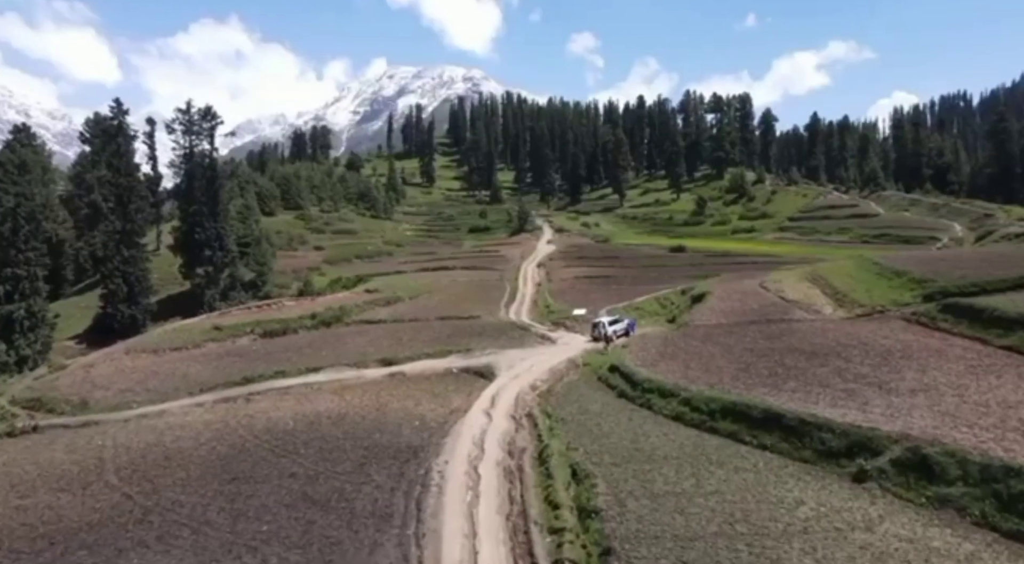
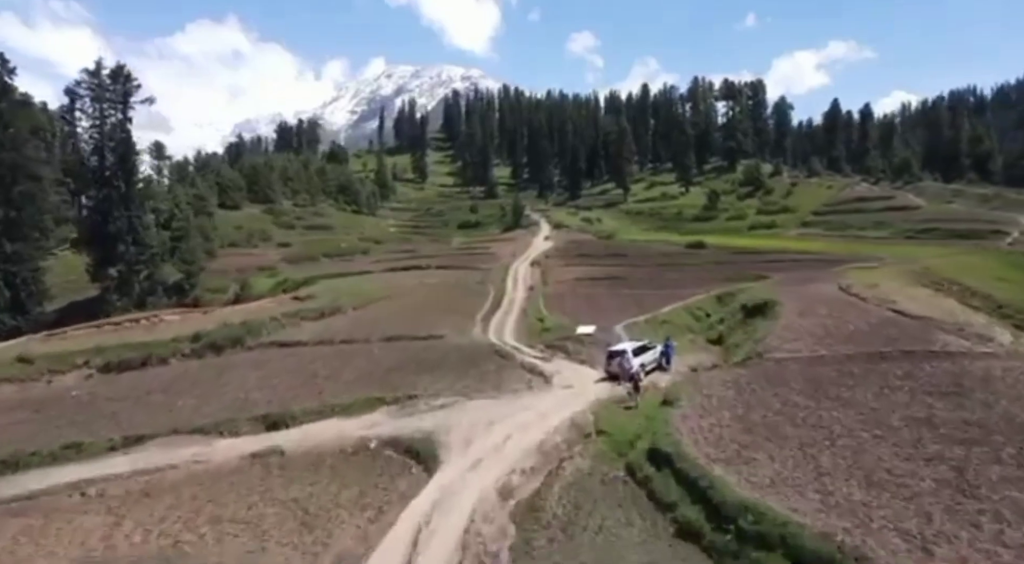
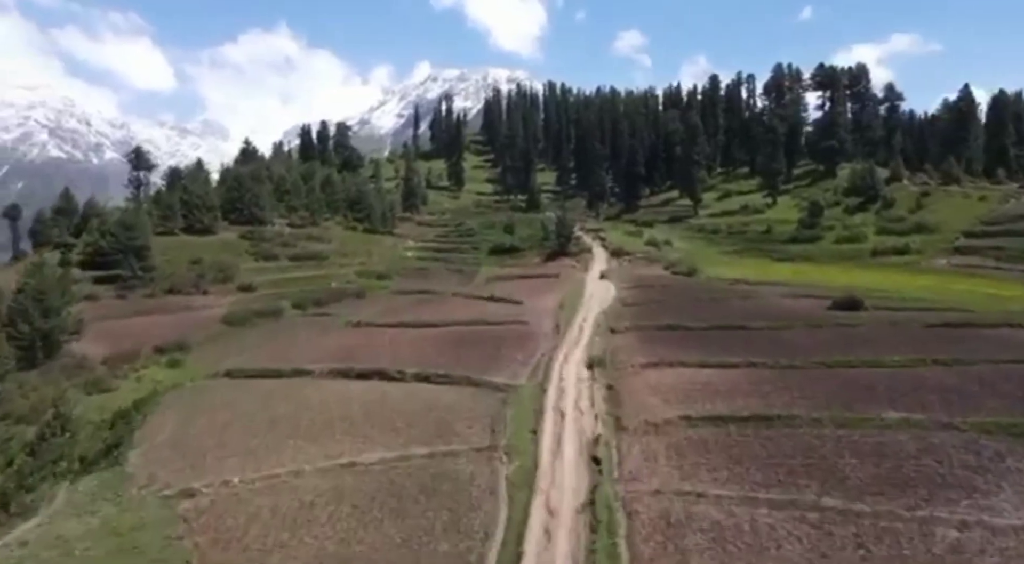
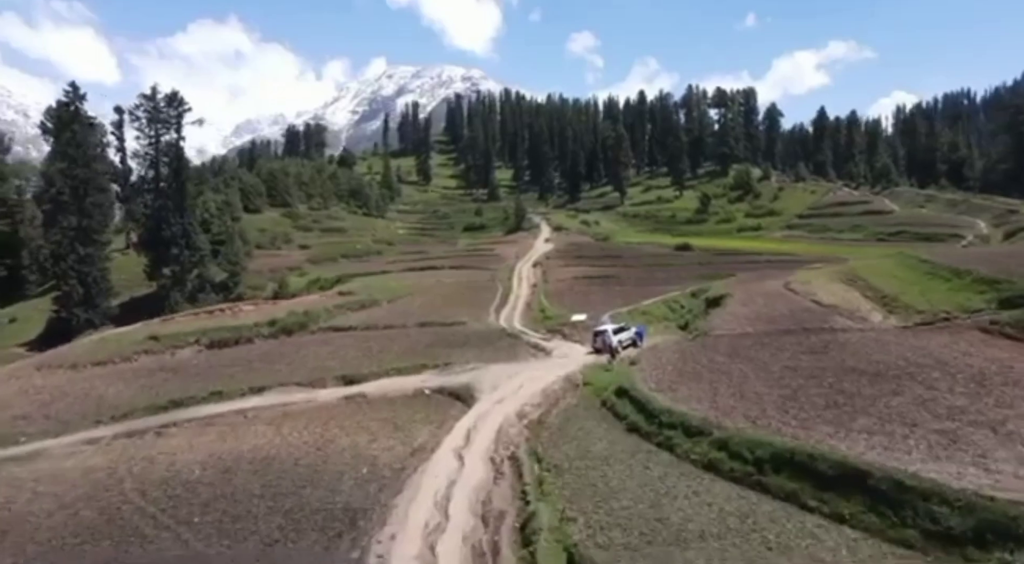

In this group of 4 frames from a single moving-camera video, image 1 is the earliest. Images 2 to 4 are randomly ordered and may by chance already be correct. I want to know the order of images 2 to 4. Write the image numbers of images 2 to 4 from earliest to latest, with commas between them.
4, 2, 3
